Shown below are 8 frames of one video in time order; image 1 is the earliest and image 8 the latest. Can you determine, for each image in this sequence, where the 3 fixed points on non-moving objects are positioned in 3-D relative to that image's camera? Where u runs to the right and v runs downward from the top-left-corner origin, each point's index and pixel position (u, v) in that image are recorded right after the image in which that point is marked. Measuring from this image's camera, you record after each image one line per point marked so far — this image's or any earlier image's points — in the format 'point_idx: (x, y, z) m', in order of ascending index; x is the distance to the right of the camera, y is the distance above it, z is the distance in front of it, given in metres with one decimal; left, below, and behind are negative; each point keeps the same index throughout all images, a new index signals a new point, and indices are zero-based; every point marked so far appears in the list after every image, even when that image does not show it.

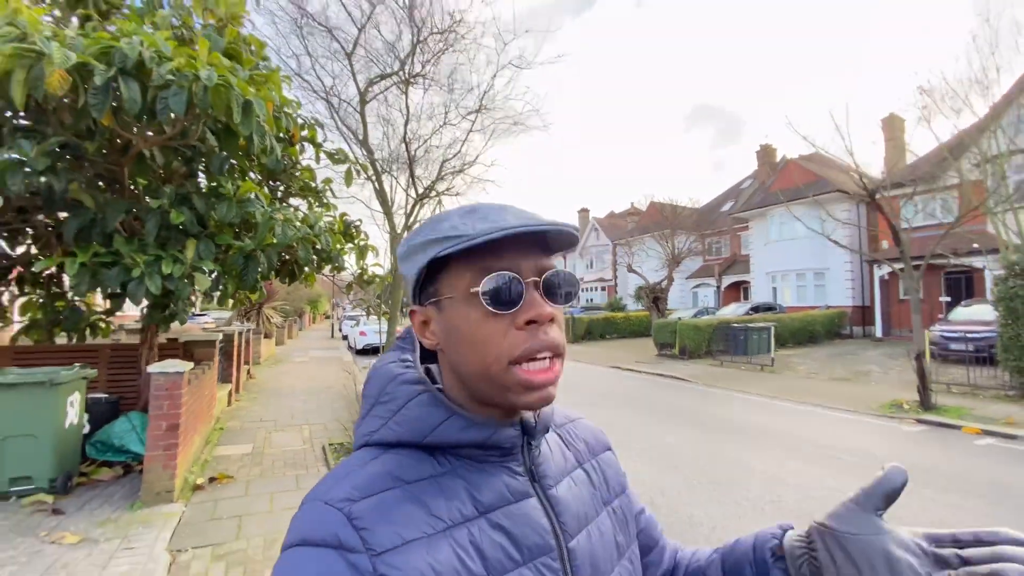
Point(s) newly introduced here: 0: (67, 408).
0: (-4.1, -1.1, +4.6) m
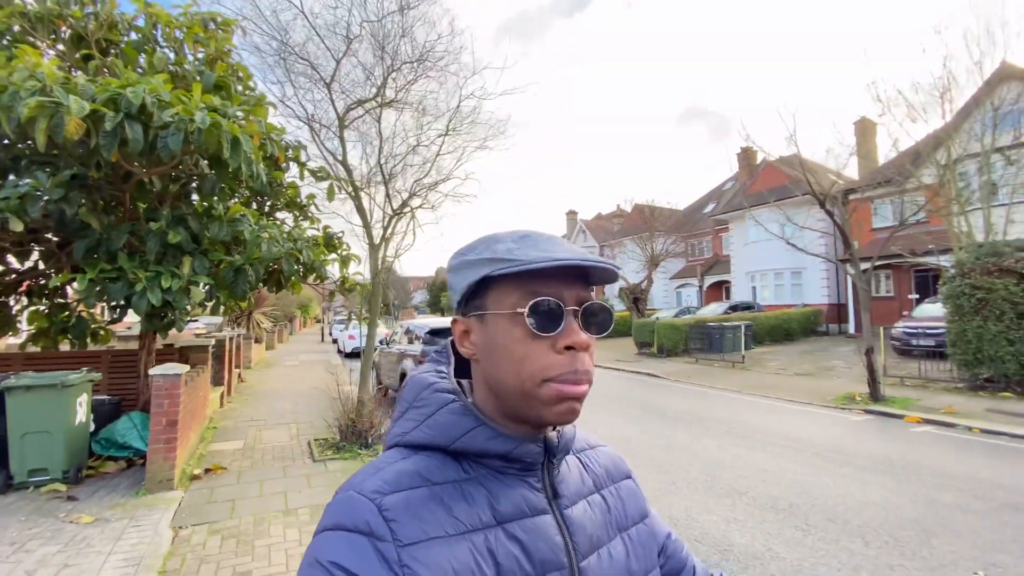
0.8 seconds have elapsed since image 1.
0: (-4.5, -1.2, +5.1) m
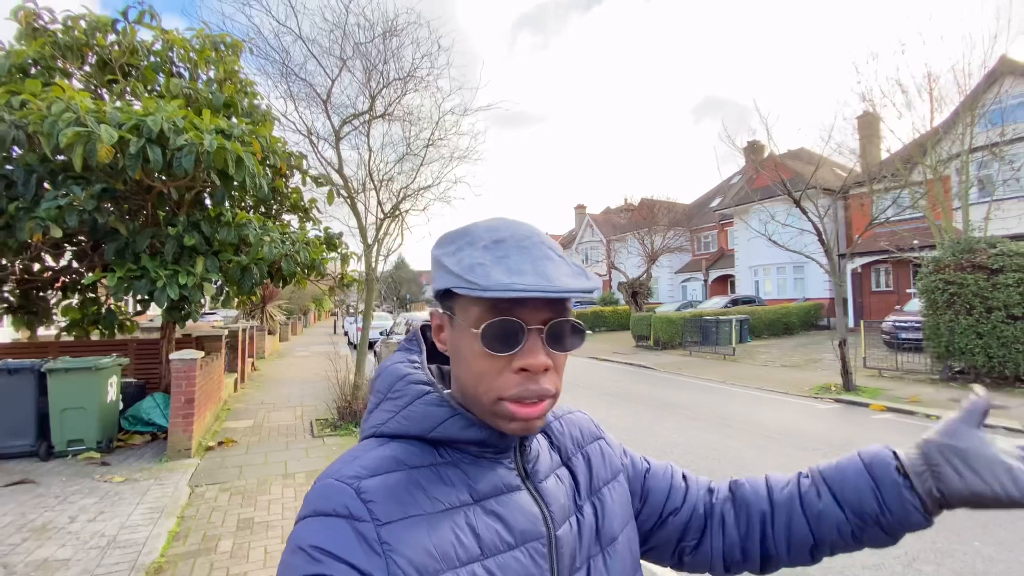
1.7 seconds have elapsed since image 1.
0: (-4.8, -1.2, +5.9) m
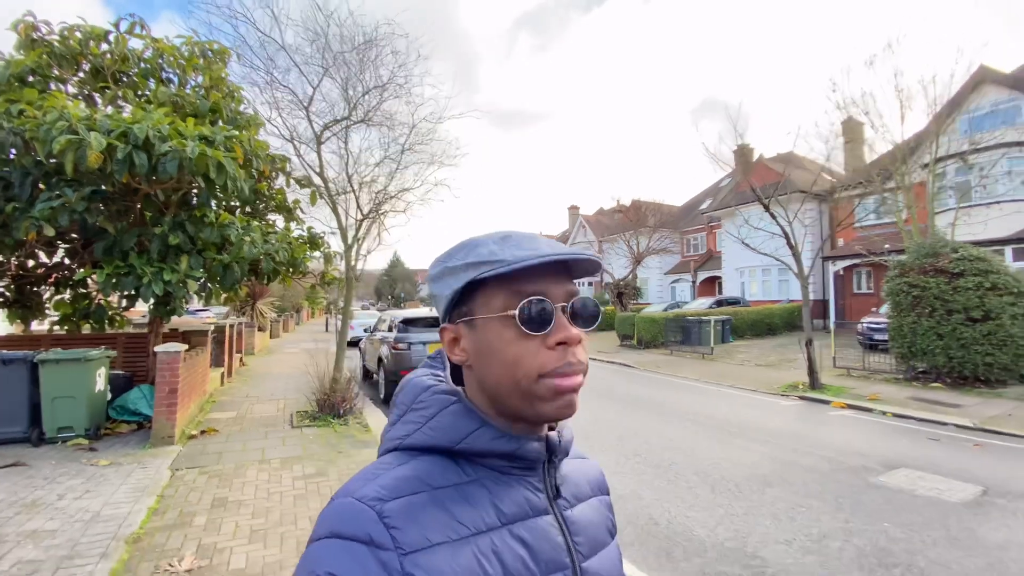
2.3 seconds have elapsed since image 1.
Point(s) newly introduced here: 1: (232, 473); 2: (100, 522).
0: (-5.3, -1.1, +6.2) m
1: (-2.9, -1.9, +5.1) m
2: (-3.3, -1.9, +3.9) m
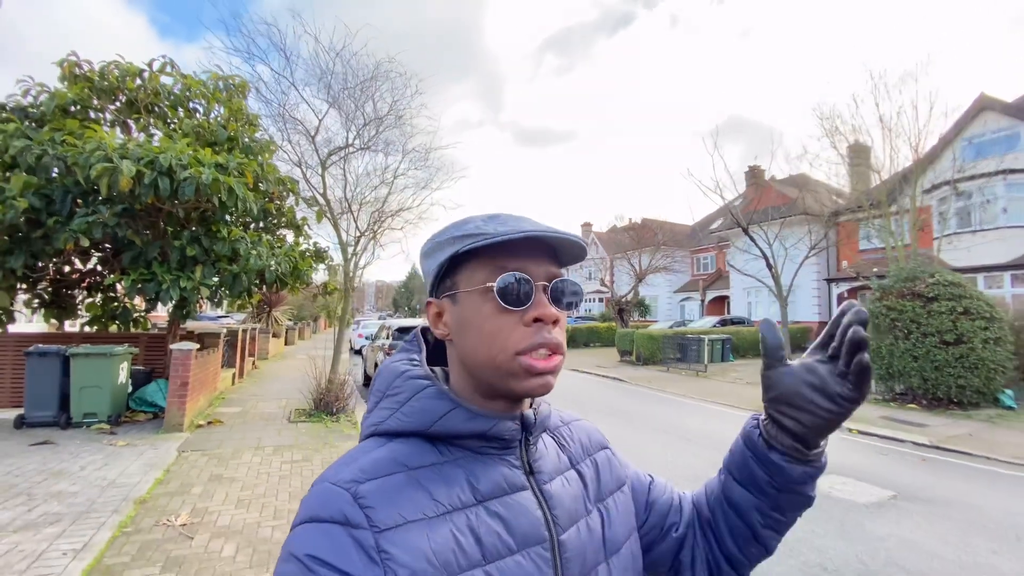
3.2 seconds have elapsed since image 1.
0: (-5.7, -1.2, +7.1) m
1: (-3.4, -2.0, +5.8) m
2: (-3.8, -1.9, +4.7) m
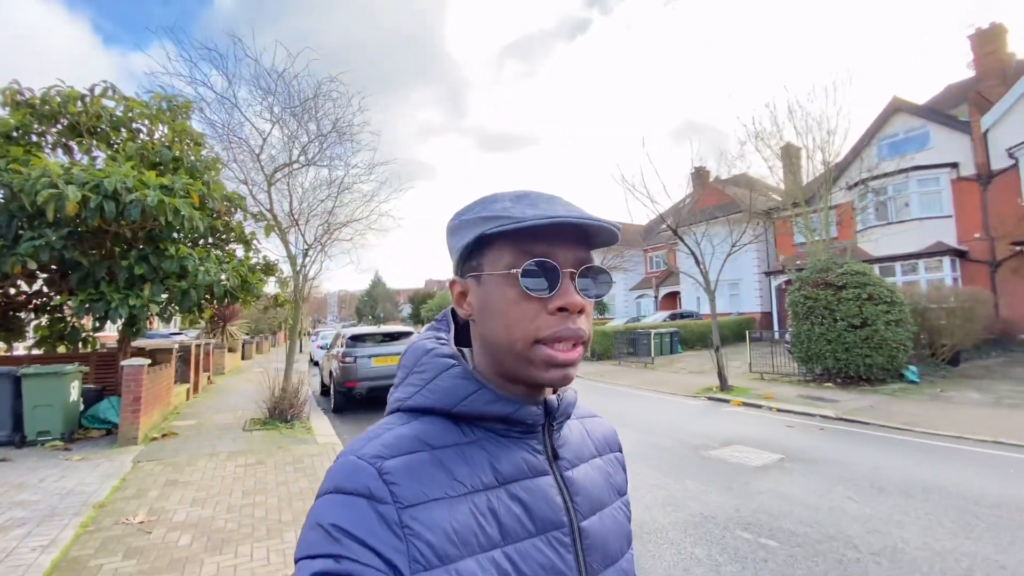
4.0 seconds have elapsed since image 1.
0: (-6.5, -1.5, +7.2) m
1: (-4.1, -2.2, +6.2) m
2: (-4.5, -2.1, +5.0) m
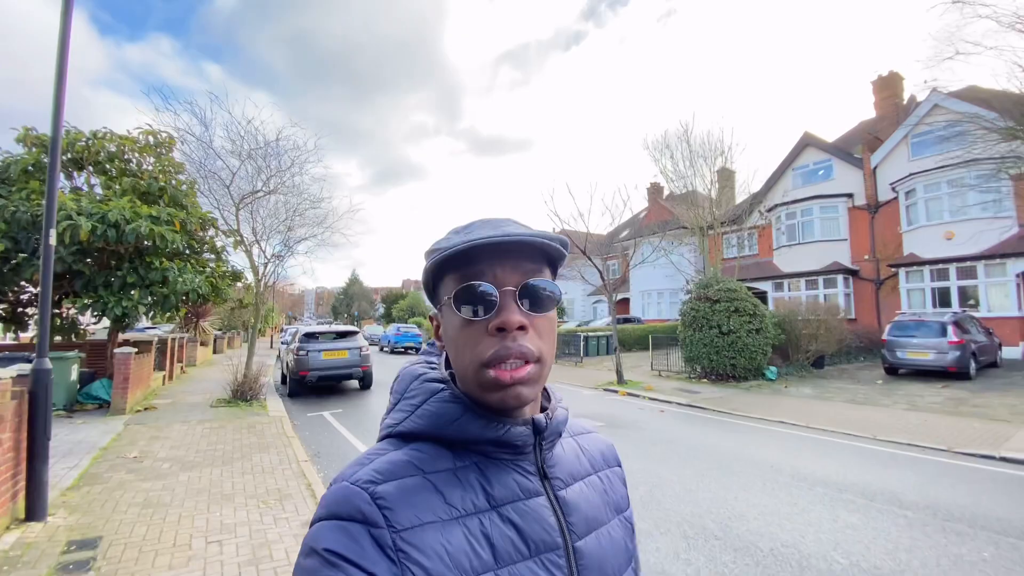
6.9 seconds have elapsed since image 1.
0: (-8.3, -1.6, +9.2) m
1: (-5.9, -2.3, +8.3) m
2: (-6.2, -2.2, +7.1) m
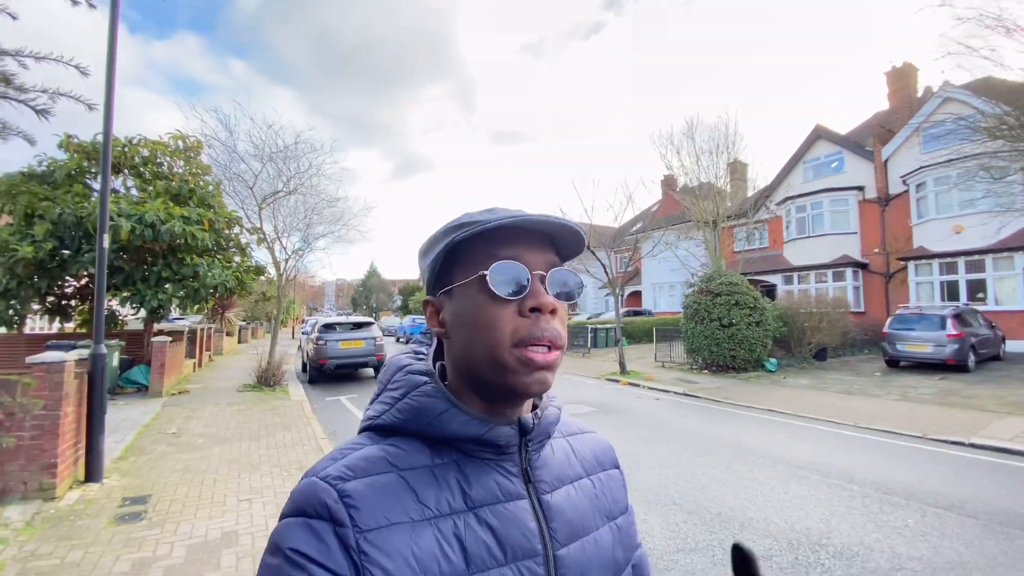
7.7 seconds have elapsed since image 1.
0: (-8.3, -1.4, +10.2) m
1: (-5.9, -2.2, +9.1) m
2: (-6.2, -2.2, +8.0) m
